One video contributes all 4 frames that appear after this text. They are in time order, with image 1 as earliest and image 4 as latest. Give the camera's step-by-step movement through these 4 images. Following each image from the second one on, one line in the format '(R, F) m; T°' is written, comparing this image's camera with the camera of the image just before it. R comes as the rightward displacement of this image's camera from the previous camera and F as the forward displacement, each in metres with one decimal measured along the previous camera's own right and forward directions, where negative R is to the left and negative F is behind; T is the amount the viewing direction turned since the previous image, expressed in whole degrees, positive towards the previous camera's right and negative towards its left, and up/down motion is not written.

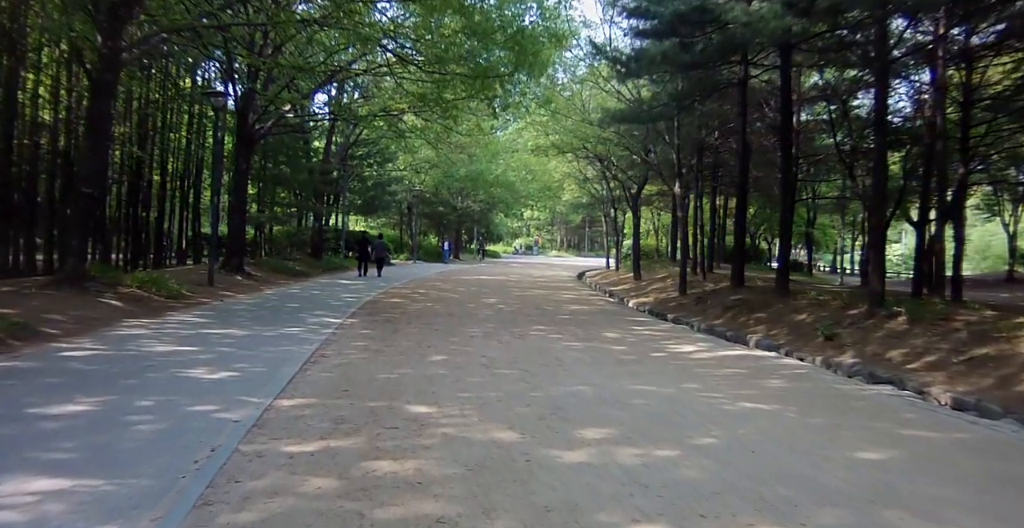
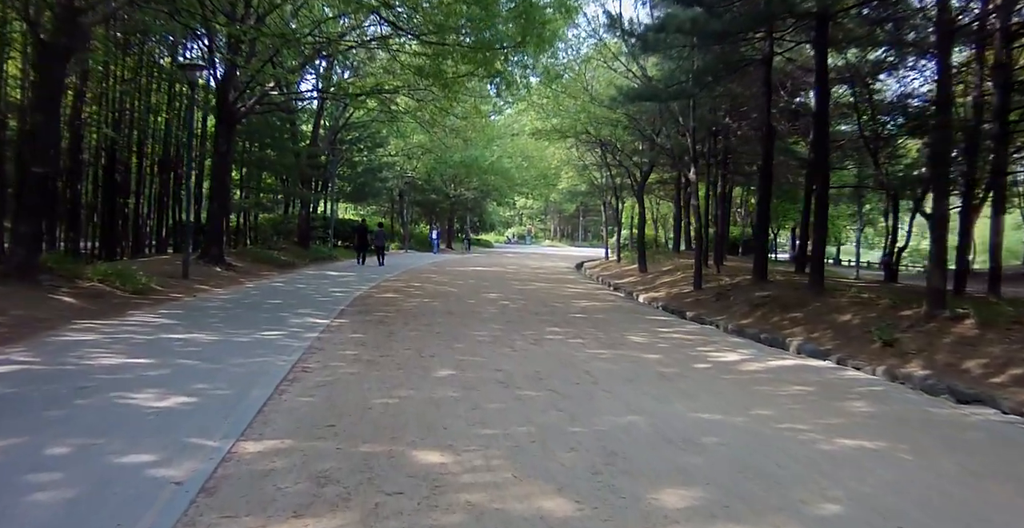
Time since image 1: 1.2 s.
(-0.3, +1.5) m; +1°
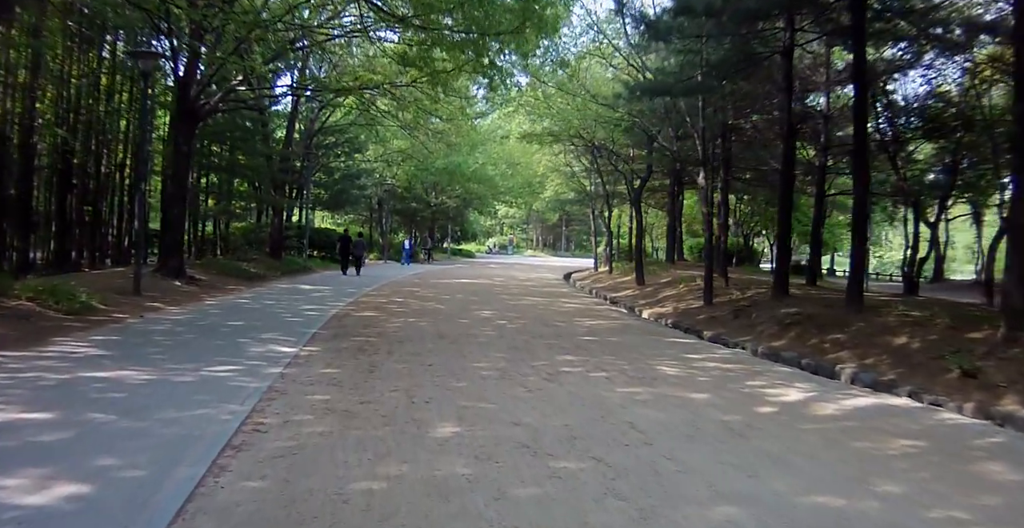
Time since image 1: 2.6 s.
(-0.3, +1.7) m; +2°
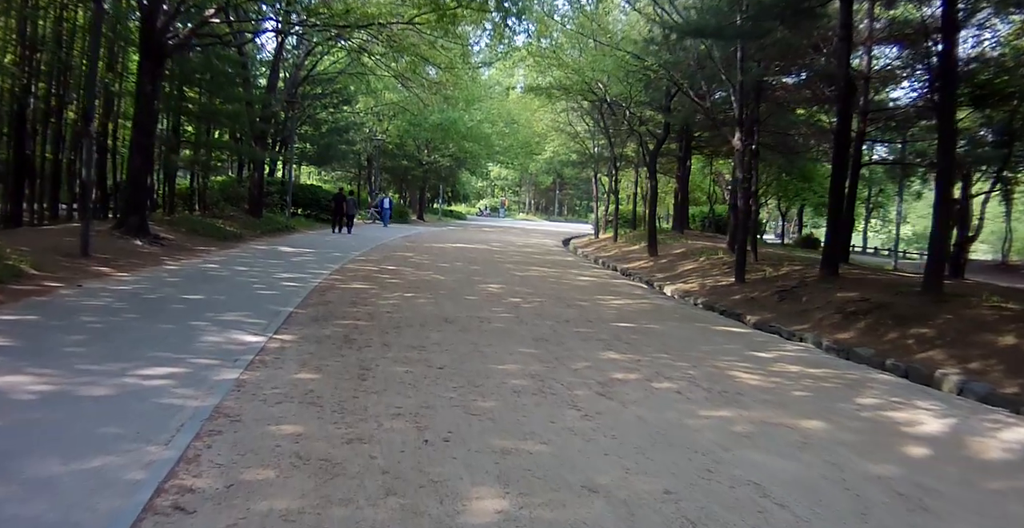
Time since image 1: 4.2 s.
(-0.5, +2.0) m; +1°
